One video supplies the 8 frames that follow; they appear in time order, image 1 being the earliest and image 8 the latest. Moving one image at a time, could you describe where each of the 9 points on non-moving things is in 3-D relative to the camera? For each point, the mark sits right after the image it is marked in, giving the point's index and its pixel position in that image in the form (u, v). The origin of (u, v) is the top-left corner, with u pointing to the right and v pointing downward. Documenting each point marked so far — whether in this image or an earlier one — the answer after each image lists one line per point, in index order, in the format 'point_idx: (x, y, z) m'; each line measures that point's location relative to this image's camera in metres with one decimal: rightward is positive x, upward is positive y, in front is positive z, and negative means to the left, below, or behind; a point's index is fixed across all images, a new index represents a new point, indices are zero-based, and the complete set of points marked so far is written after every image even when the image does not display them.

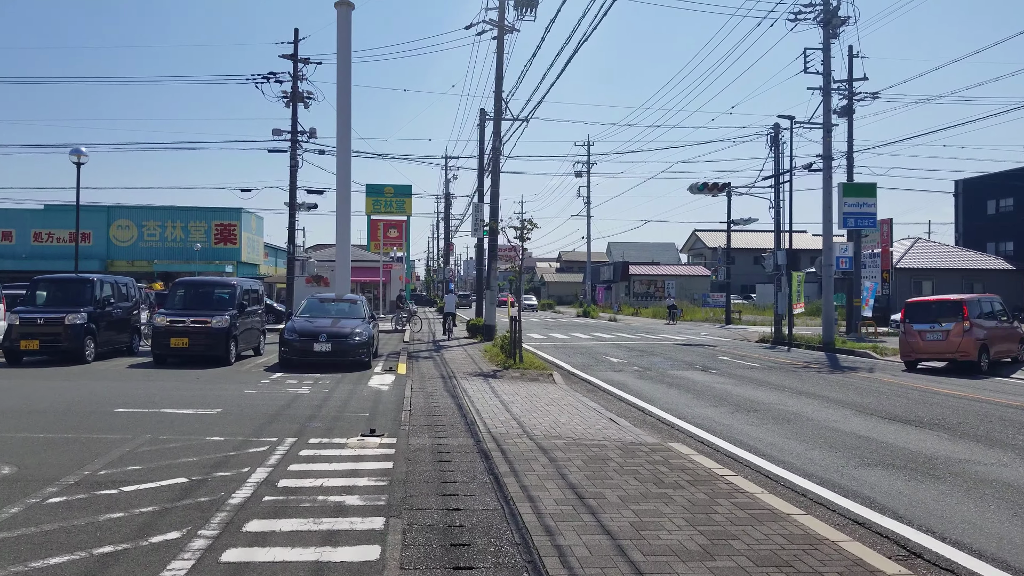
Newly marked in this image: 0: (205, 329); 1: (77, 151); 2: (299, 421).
0: (-6.0, -0.8, +14.9) m
1: (-10.5, +3.3, +18.4) m
2: (-2.5, -1.6, +9.0) m
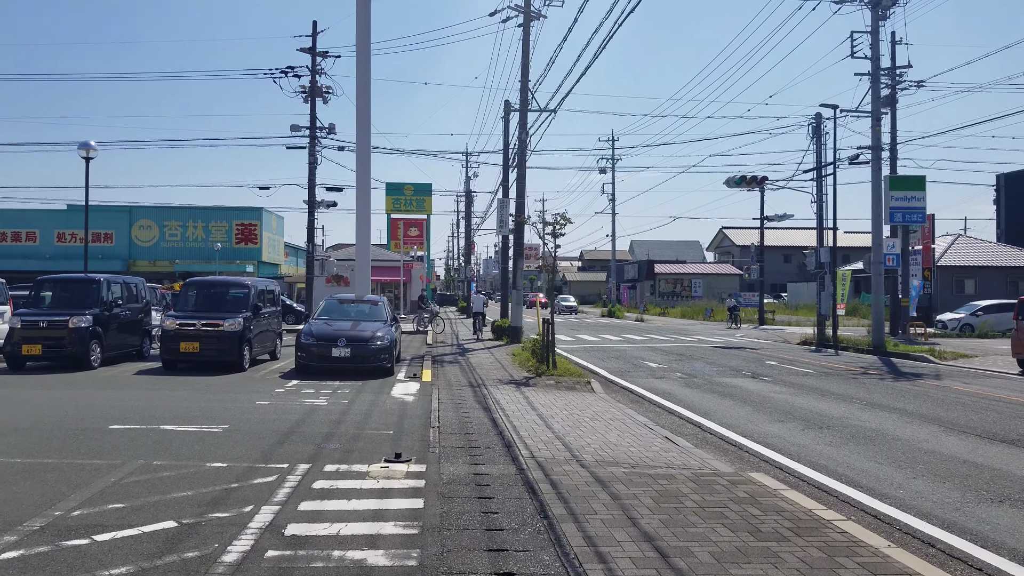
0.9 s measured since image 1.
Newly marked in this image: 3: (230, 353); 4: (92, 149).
0: (-5.4, -0.8, +13.9) m
1: (-9.8, +3.3, +17.4) m
2: (-2.1, -1.6, +7.9) m
3: (-5.2, -1.2, +13.9) m
4: (-9.6, +3.2, +17.3) m
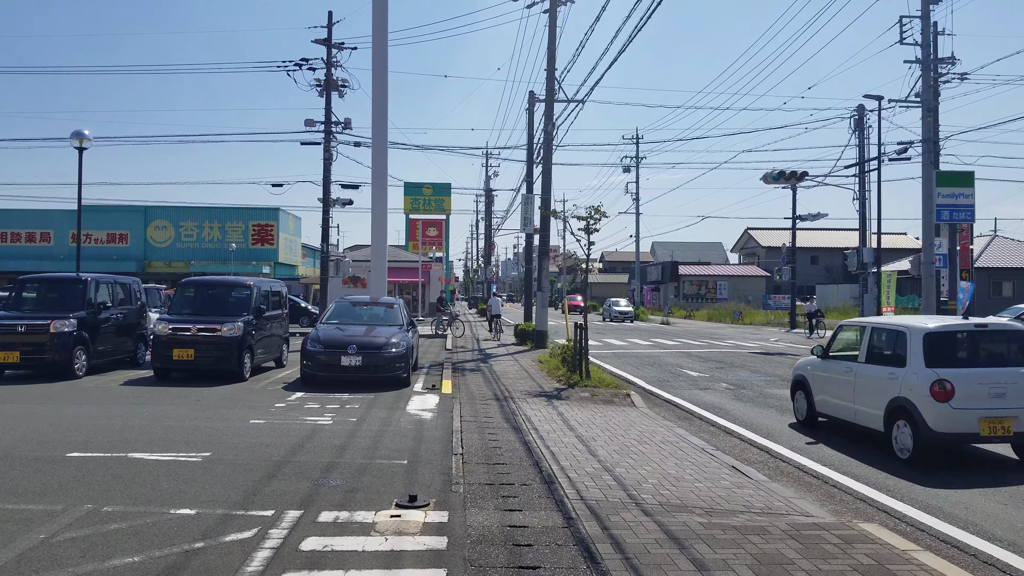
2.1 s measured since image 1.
0: (-4.9, -0.8, +12.5) m
1: (-9.2, +3.3, +16.2) m
2: (-1.7, -1.6, +6.5) m
3: (-4.7, -1.2, +12.6) m
4: (-9.1, +3.2, +16.1) m
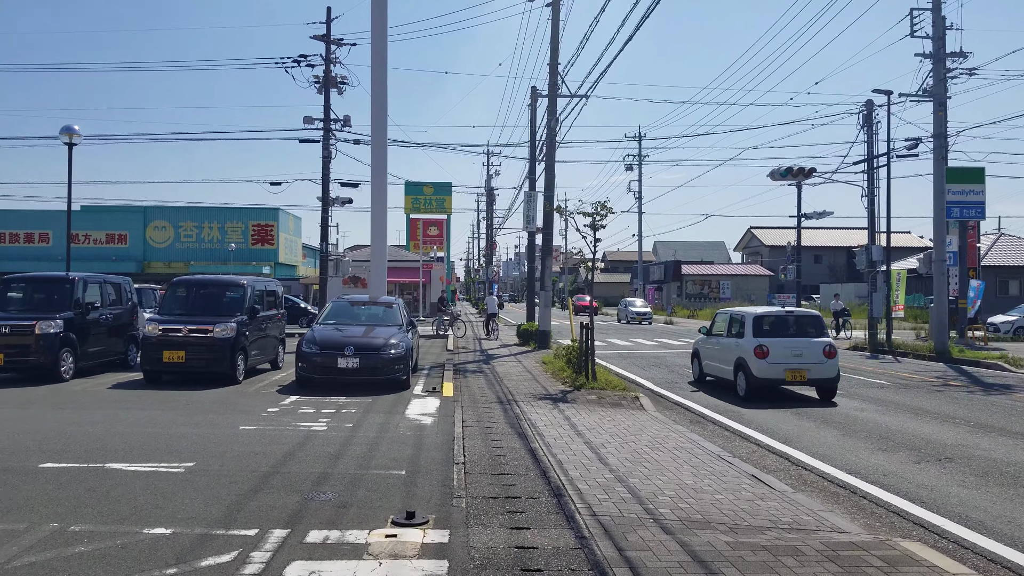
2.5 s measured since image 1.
0: (-4.9, -0.8, +12.1) m
1: (-9.2, +3.3, +15.7) m
2: (-1.7, -1.6, +6.0) m
3: (-4.7, -1.2, +12.1) m
4: (-9.0, +3.2, +15.6) m
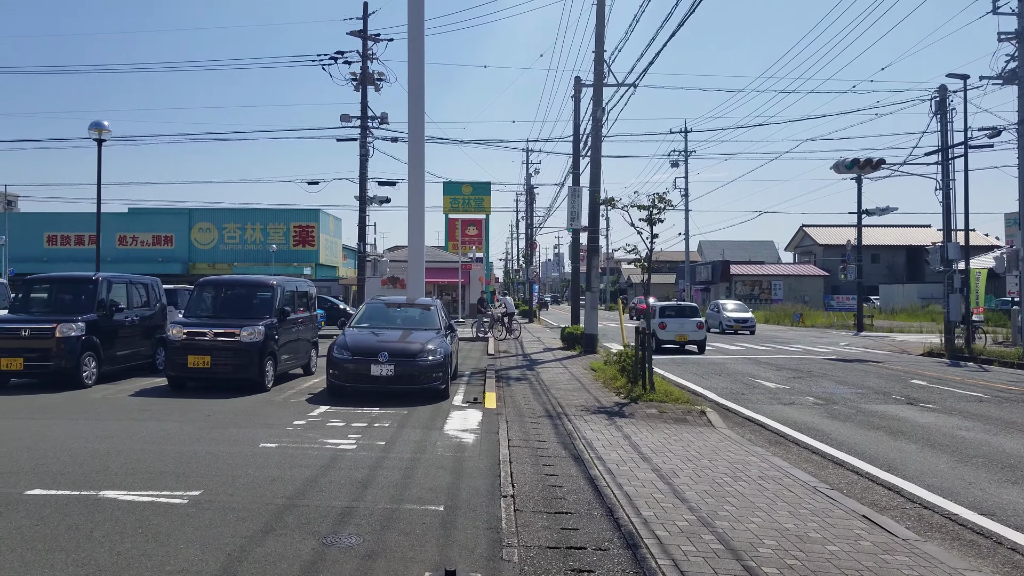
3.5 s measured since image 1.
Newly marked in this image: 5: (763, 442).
0: (-4.1, -0.8, +11.2) m
1: (-8.2, +3.3, +15.1) m
2: (-1.3, -1.6, +5.0) m
3: (-3.9, -1.2, +11.2) m
4: (-8.1, +3.1, +15.0) m
5: (+3.3, -2.0, +9.9) m
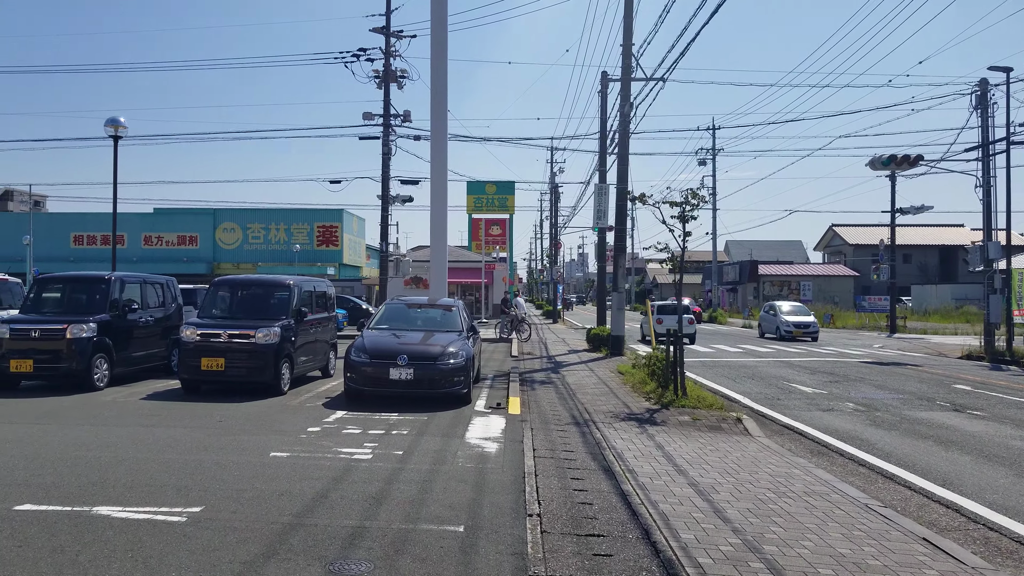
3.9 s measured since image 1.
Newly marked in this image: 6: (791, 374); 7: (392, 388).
0: (-3.8, -0.8, +10.8) m
1: (-7.8, +3.3, +14.9) m
2: (-1.1, -1.6, +4.5) m
3: (-3.6, -1.2, +10.9) m
4: (-7.6, +3.2, +14.7) m
5: (+3.6, -2.0, +9.3) m
6: (+6.4, -1.9, +17.4) m
7: (-1.6, -1.3, +10.2) m
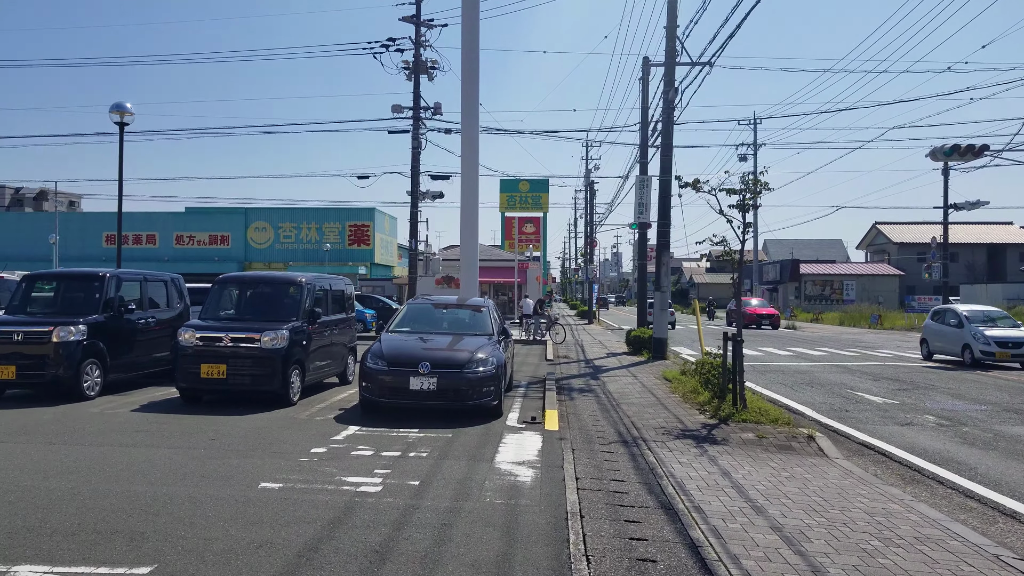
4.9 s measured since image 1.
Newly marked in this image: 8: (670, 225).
0: (-3.3, -0.8, +9.7) m
1: (-7.1, +3.3, +13.9) m
2: (-0.9, -1.6, +3.3) m
3: (-3.1, -1.2, +9.7) m
4: (-7.0, +3.2, +13.8) m
5: (+4.0, -2.0, +7.8) m
6: (+7.1, -1.9, +15.9) m
7: (-1.2, -1.3, +9.0) m
8: (+4.0, +1.6, +19.4) m
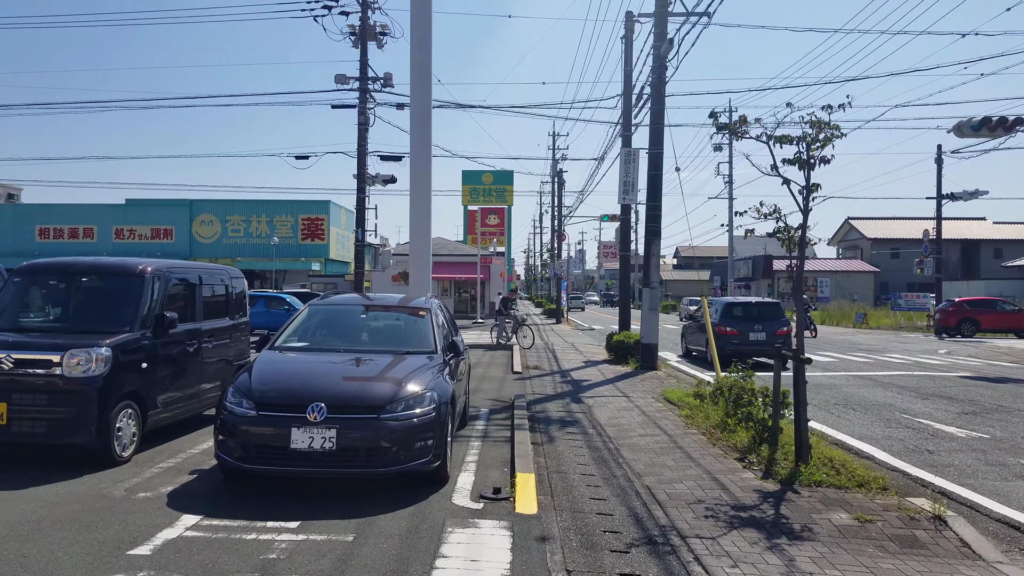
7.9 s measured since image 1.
0: (-3.7, -0.8, +6.1) m
1: (-7.7, +3.4, +10.1) m
2: (-1.0, -1.5, -0.2) m
3: (-3.5, -1.1, +6.1) m
4: (-7.6, +3.2, +9.9) m
5: (+3.6, -1.9, +4.5) m
6: (+6.4, -1.8, +12.7) m
7: (-1.5, -1.3, +5.4) m
8: (+3.2, +1.7, +16.1) m
